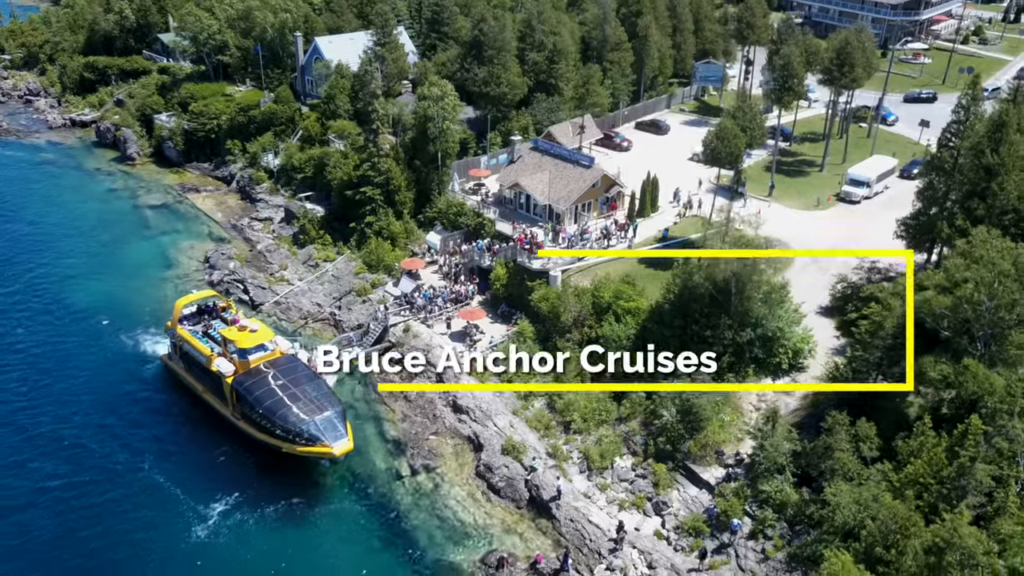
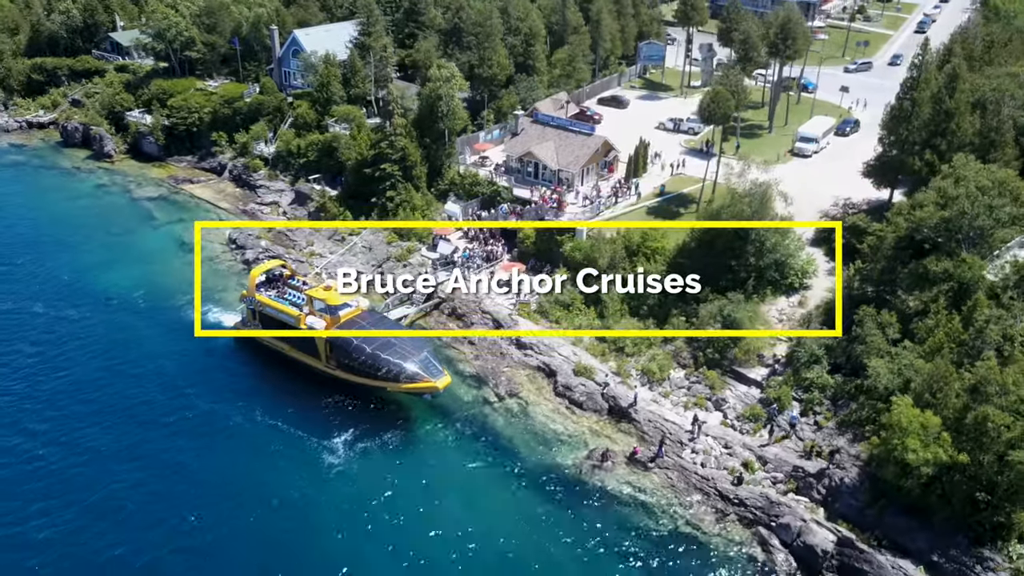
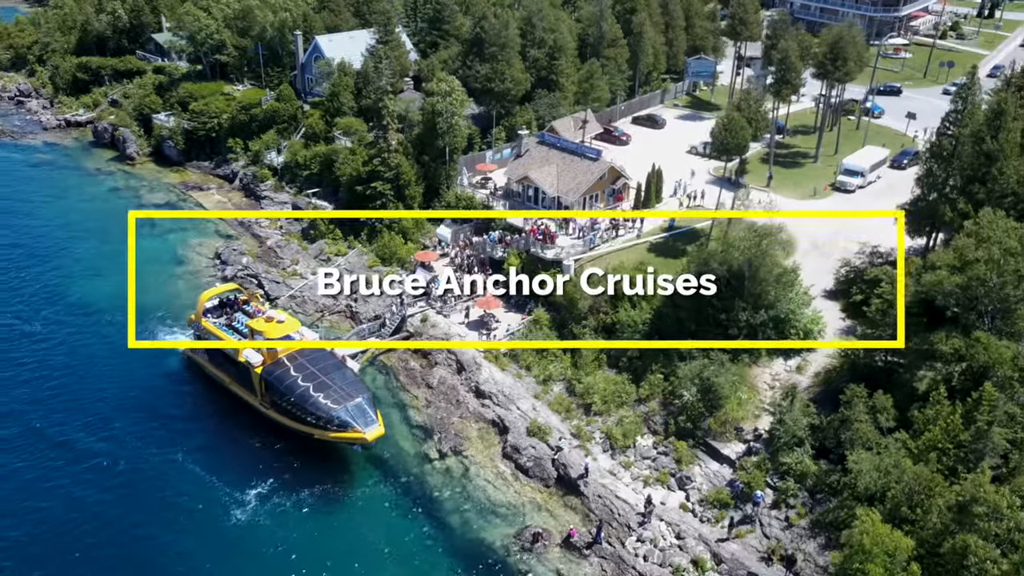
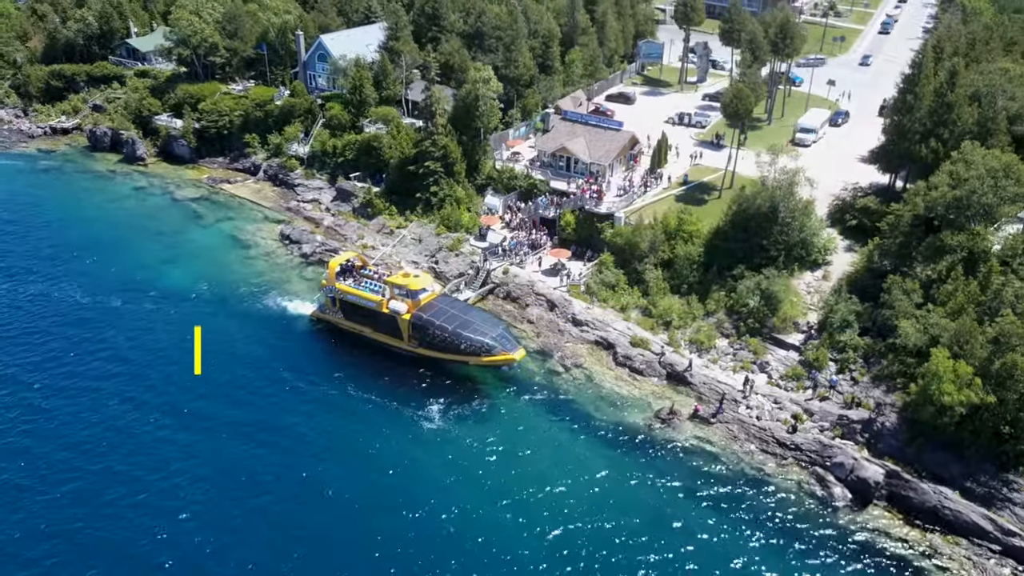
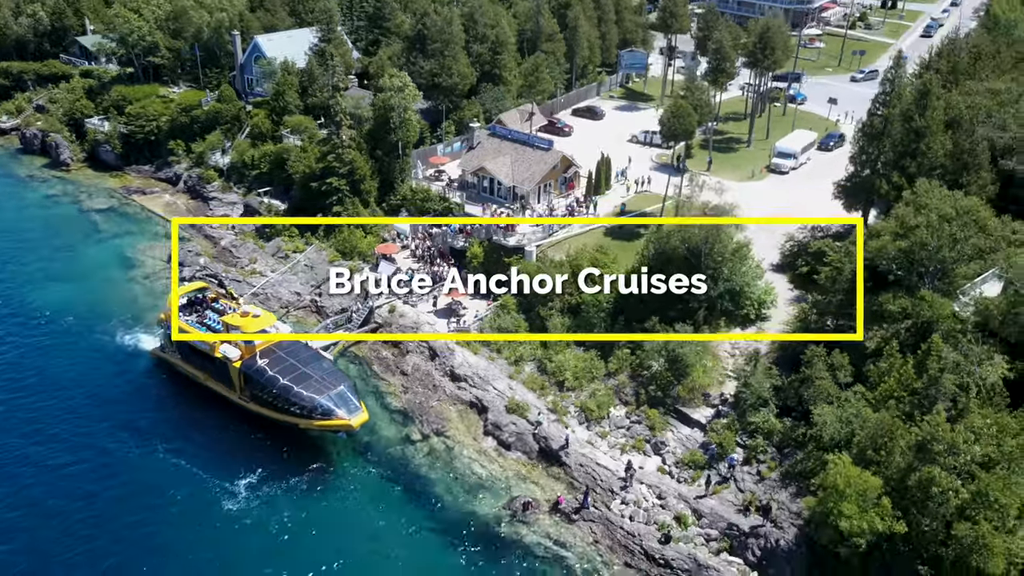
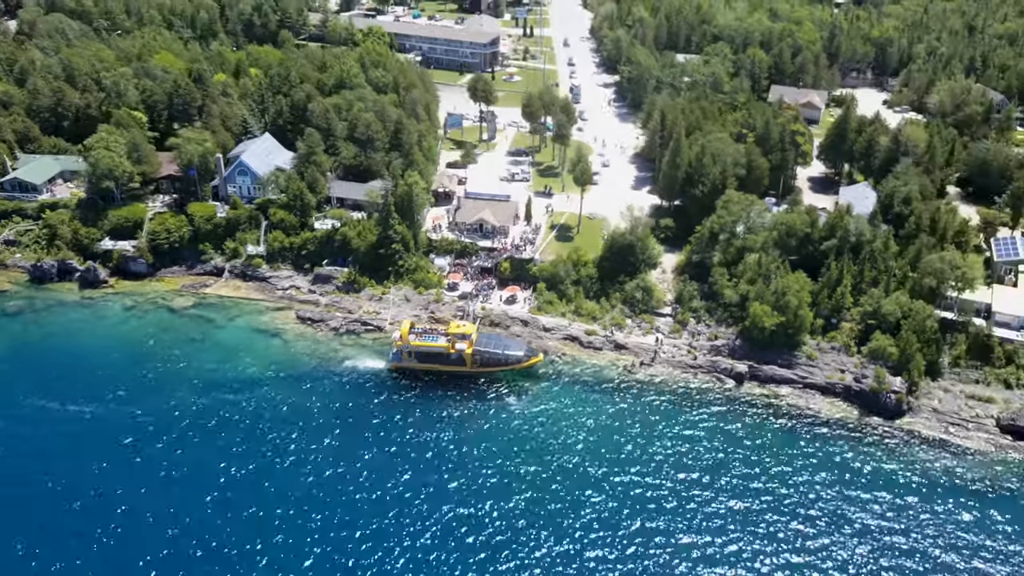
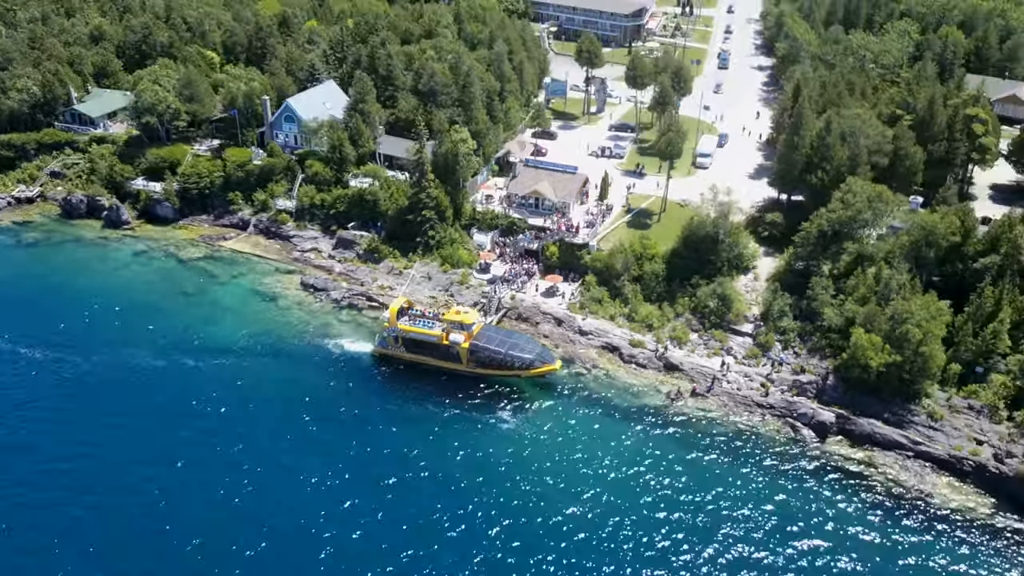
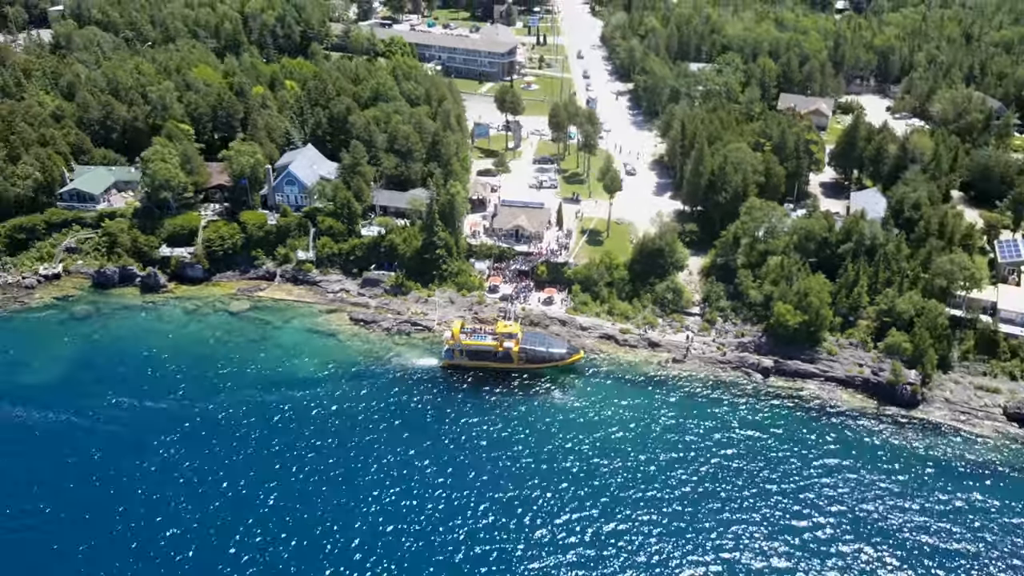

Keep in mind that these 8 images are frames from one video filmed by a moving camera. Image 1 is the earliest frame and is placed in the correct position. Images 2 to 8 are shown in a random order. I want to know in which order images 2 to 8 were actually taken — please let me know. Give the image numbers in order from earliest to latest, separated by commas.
3, 5, 2, 4, 7, 6, 8
